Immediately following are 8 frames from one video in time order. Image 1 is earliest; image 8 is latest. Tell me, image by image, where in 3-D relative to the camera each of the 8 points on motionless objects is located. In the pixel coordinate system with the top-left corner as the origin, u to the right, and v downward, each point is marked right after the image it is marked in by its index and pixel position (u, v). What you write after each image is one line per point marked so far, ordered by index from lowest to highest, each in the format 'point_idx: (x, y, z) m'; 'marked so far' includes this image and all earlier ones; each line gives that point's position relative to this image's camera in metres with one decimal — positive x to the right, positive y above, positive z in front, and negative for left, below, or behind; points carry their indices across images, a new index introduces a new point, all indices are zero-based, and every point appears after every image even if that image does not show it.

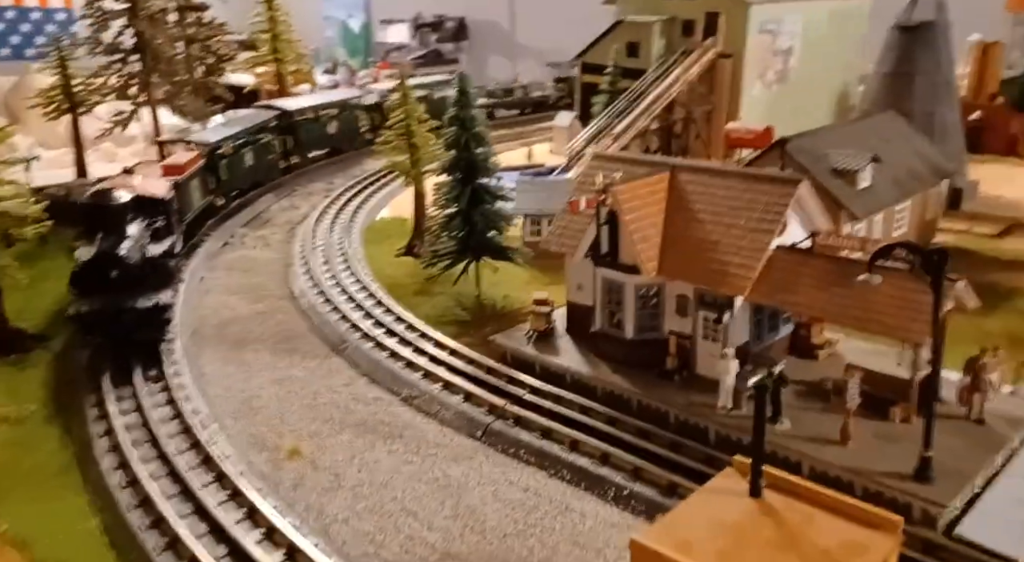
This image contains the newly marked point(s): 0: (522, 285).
0: (+0.2, -0.1, +14.1) m
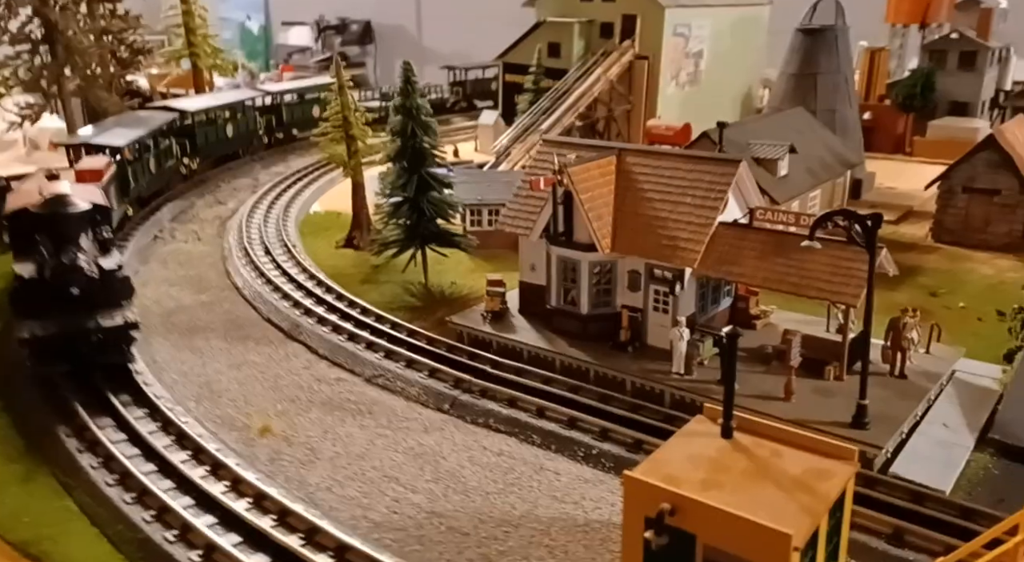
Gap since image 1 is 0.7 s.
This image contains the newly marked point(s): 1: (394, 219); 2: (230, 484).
0: (-0.7, +0.1, +14.6) m
1: (-1.7, +0.9, +14.0) m
2: (-2.6, -1.8, +8.7) m
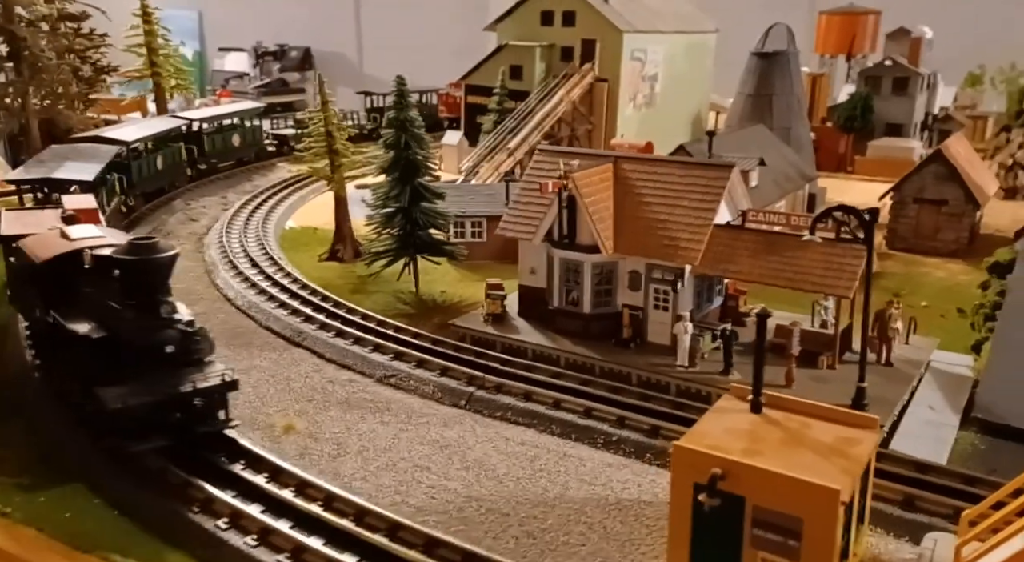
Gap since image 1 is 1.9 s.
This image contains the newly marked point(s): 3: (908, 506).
0: (-0.9, 0.0, +15.0) m
1: (-1.9, +0.8, +14.4) m
2: (-2.3, -1.8, +9.0) m
3: (+3.3, -1.9, +8.0) m
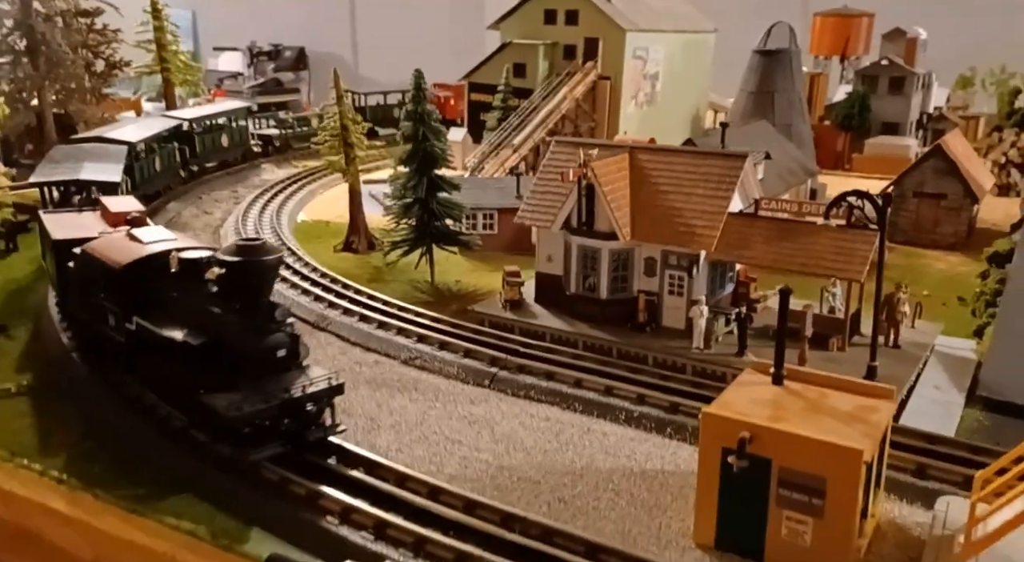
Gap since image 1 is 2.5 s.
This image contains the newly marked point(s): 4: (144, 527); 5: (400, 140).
0: (-0.7, +0.1, +15.4) m
1: (-1.7, +0.9, +14.8) m
2: (-2.0, -1.6, +9.3) m
3: (+3.6, -1.7, +8.4) m
4: (-3.2, -2.1, +8.1) m
5: (-1.7, +2.2, +14.6) m
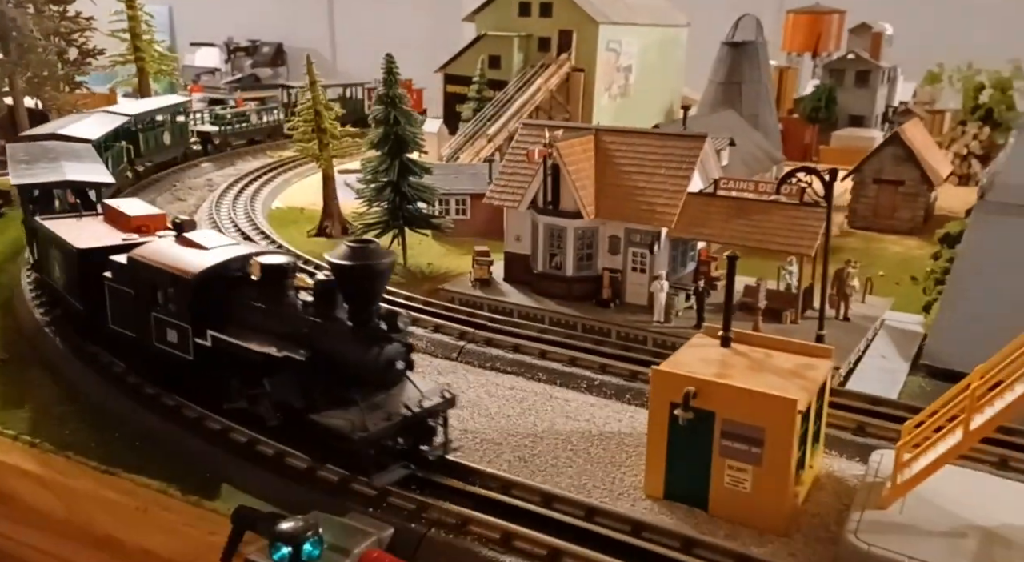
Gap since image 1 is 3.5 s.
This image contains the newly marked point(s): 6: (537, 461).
0: (-1.2, +0.4, +15.8) m
1: (-2.2, +1.2, +15.1) m
2: (-2.4, -1.3, +9.7) m
3: (+3.2, -1.4, +8.9) m
4: (-3.6, -1.8, +8.5) m
5: (-2.2, +2.5, +15.0) m
6: (+0.2, -1.7, +8.9) m
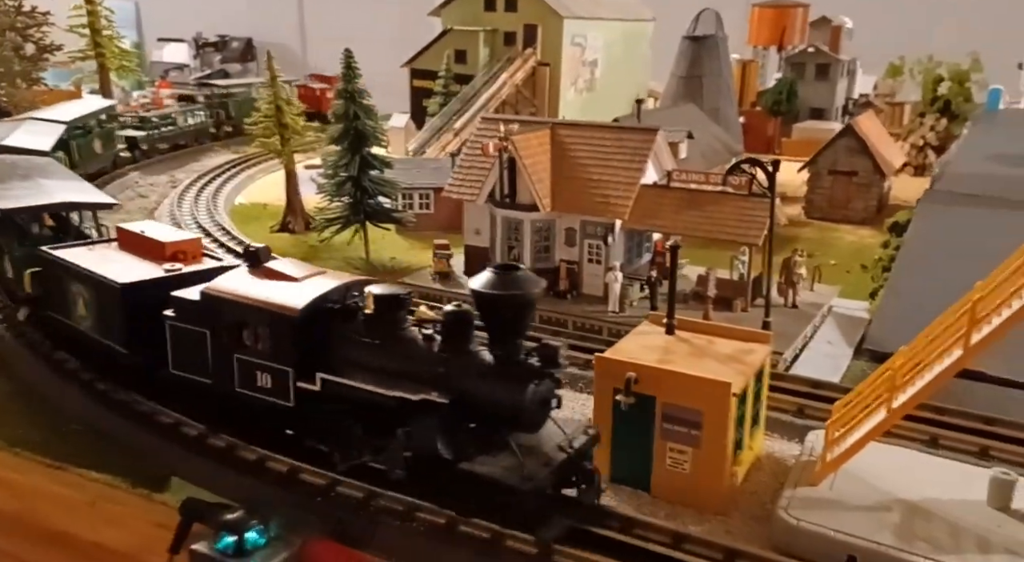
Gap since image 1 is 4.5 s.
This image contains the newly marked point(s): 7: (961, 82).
0: (-1.8, +0.5, +16.0) m
1: (-2.8, +1.3, +15.3) m
2: (-2.8, -1.3, +9.8) m
3: (+2.8, -1.3, +9.2) m
4: (-4.0, -1.8, +8.6) m
5: (-2.8, +2.5, +15.1) m
6: (-0.2, -1.6, +9.1) m
7: (+9.4, +4.1, +19.9) m
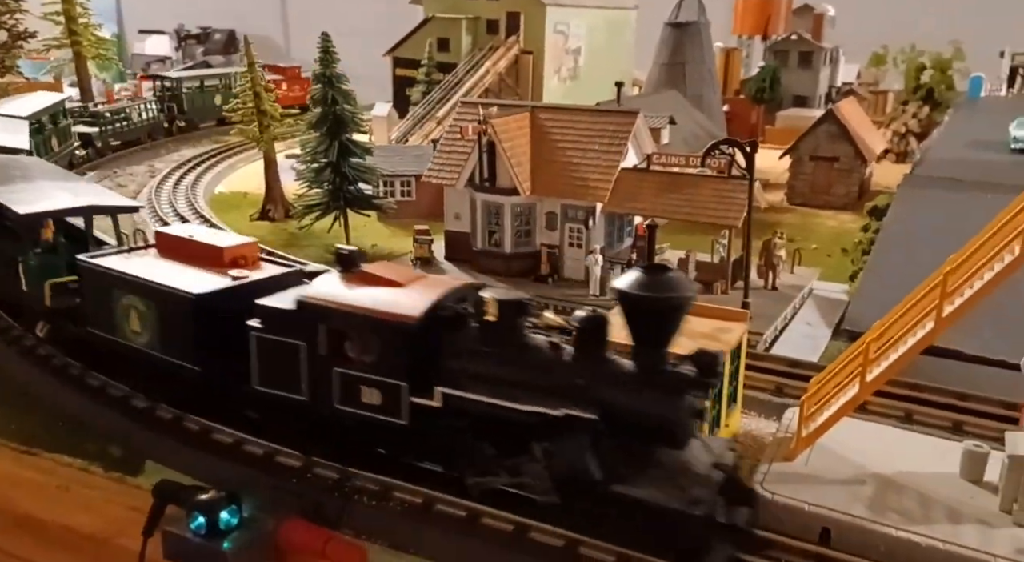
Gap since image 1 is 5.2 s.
0: (-2.1, +0.8, +15.9) m
1: (-3.1, +1.5, +15.2) m
2: (-3.1, -1.1, +9.8) m
3: (+2.6, -1.1, +9.2) m
4: (-4.2, -1.6, +8.5) m
5: (-3.2, +2.8, +15.0) m
6: (-0.4, -1.4, +9.0) m
7: (+9.0, +4.4, +20.0) m
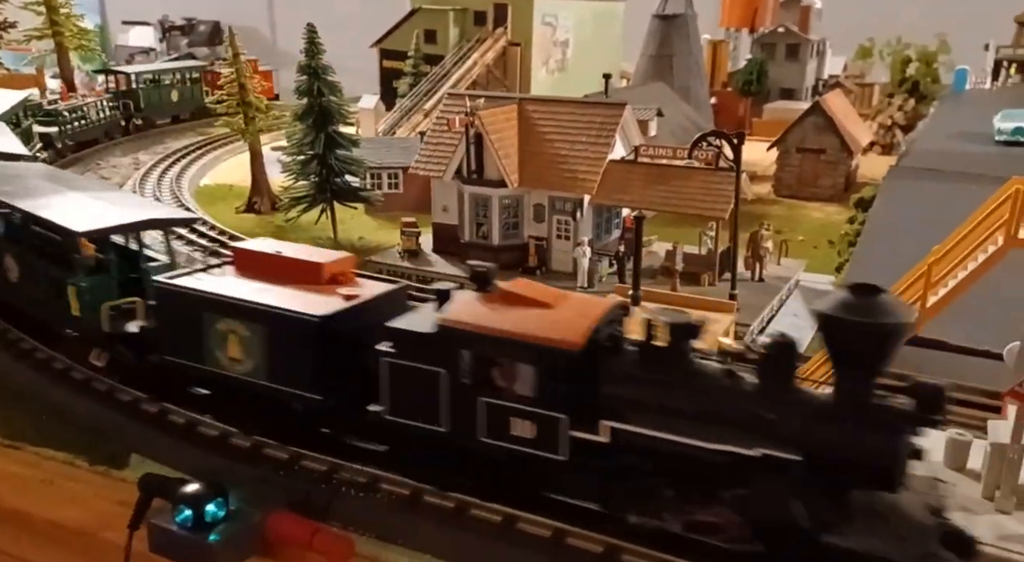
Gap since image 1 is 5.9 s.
0: (-2.3, +0.9, +15.9) m
1: (-3.3, +1.7, +15.1) m
2: (-3.2, -1.0, +9.7) m
3: (+2.4, -1.0, +9.2) m
4: (-4.3, -1.6, +8.4) m
5: (-3.3, +2.9, +15.0) m
6: (-0.5, -1.3, +9.0) m
7: (+8.7, +4.6, +20.1) m
